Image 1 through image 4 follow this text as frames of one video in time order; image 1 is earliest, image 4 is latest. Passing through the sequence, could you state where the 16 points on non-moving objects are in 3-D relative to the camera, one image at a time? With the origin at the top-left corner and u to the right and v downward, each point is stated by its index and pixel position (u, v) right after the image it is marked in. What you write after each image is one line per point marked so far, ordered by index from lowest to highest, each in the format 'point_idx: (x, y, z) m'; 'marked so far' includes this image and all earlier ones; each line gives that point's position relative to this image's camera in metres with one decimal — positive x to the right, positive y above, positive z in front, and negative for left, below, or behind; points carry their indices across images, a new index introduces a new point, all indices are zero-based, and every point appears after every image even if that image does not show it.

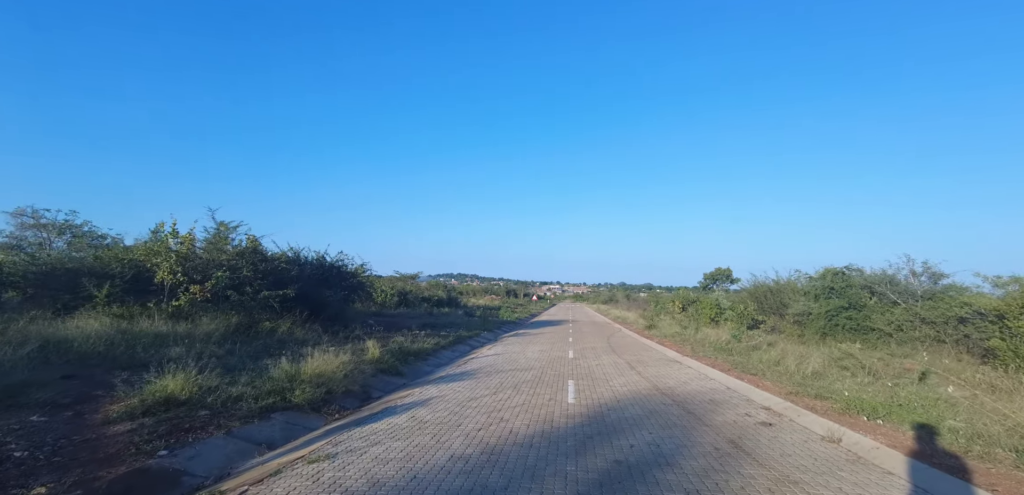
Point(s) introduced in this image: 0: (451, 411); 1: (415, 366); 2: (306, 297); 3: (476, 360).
0: (-1.1, -2.9, +7.9) m
1: (-3.1, -3.7, +13.9) m
2: (-8.7, -2.1, +18.6) m
3: (-1.3, -4.0, +15.9) m
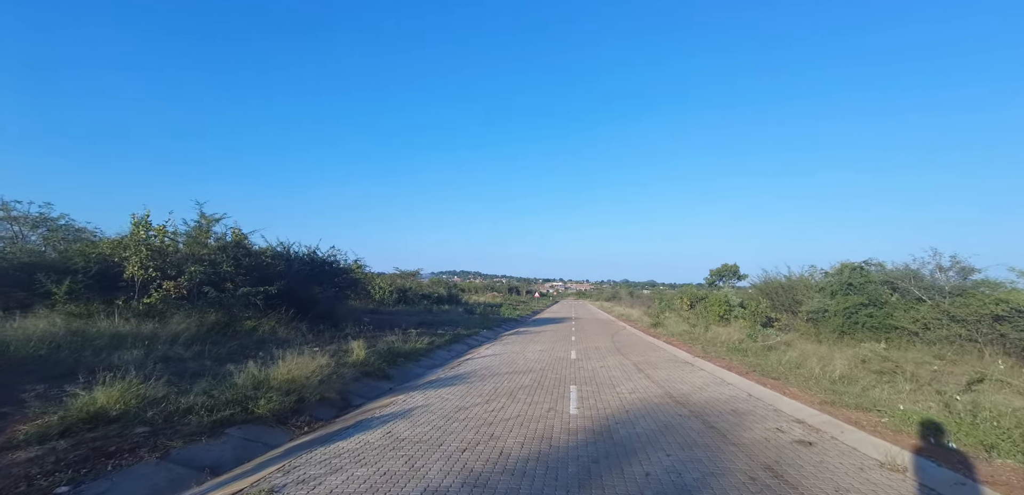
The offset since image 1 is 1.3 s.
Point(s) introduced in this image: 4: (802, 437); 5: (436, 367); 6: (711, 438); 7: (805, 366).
0: (-1.2, -2.7, +6.8) m
1: (-3.2, -3.5, +12.8) m
2: (-8.7, -1.8, +17.6) m
3: (-1.4, -3.8, +14.8) m
4: (+4.0, -2.6, +6.1) m
5: (-2.5, -3.9, +14.6) m
6: (+2.8, -2.7, +6.2) m
7: (+8.0, -3.3, +12.2) m
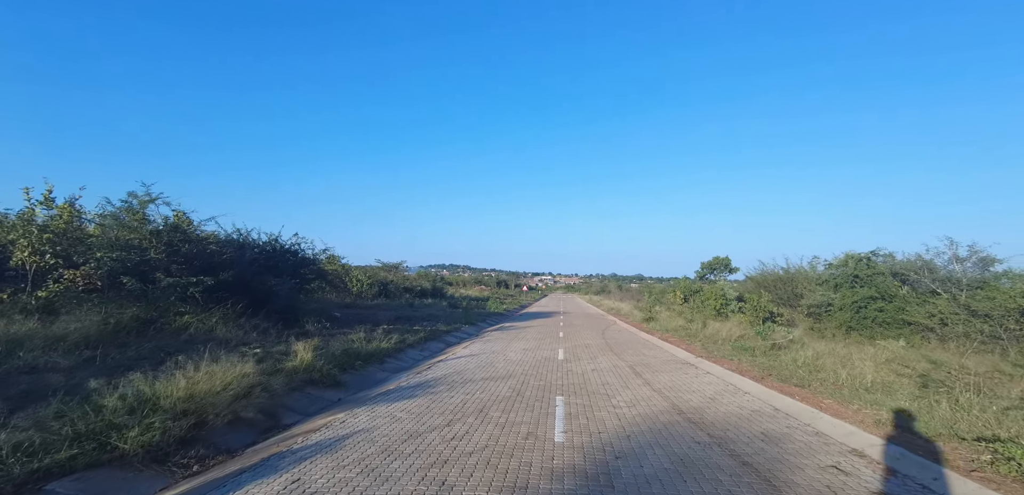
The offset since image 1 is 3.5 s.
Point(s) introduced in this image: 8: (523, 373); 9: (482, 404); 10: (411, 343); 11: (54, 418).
0: (-1.6, -2.4, +5.0) m
1: (-3.7, -3.1, +10.9) m
2: (-9.4, -1.4, +15.5) m
3: (-2.0, -3.4, +13.0) m
4: (+3.6, -2.3, +4.3) m
5: (-3.1, -3.5, +12.6) m
6: (+2.4, -2.4, +4.4) m
7: (+7.5, -2.9, +10.5) m
8: (+0.3, -3.2, +11.2) m
9: (-0.5, -2.8, +7.8) m
10: (-3.7, -3.5, +16.2) m
11: (-5.2, -2.0, +5.1) m
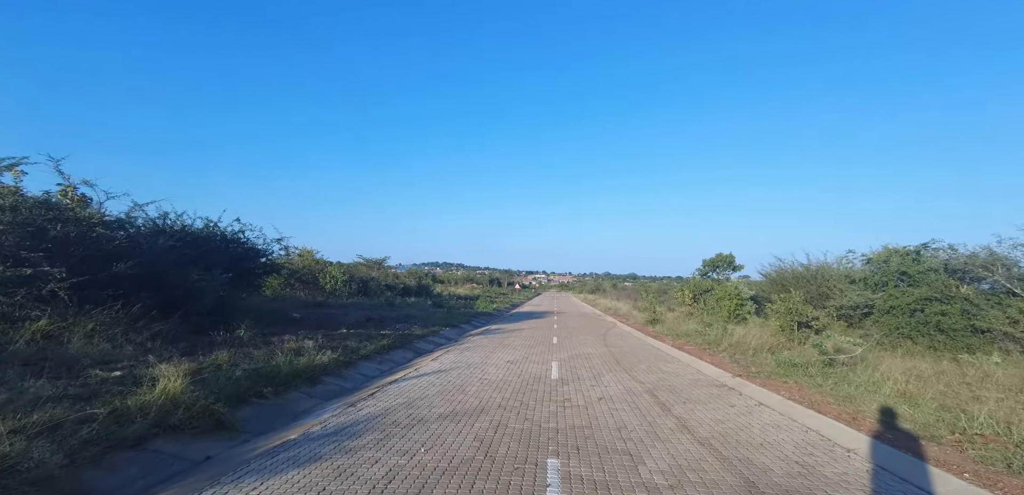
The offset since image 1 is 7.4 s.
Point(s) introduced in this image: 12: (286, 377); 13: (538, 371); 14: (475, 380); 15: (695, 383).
0: (-2.0, -2.1, +1.6) m
1: (-4.2, -2.7, +7.6) m
2: (-9.9, -0.9, +12.1) m
3: (-2.5, -3.0, +9.6) m
4: (+3.2, -2.0, +1.1) m
5: (-3.6, -3.1, +9.3) m
6: (+2.0, -2.0, +1.2) m
7: (+7.0, -2.6, +7.3) m
8: (-0.2, -2.8, +7.9) m
9: (-0.9, -2.4, +4.5) m
10: (-4.2, -3.1, +12.9) m
11: (-5.6, -1.6, +1.8) m
12: (-4.5, -2.6, +8.9) m
13: (+0.7, -3.1, +11.2) m
14: (-0.8, -3.0, +10.2) m
15: (+4.0, -3.0, +9.8) m
